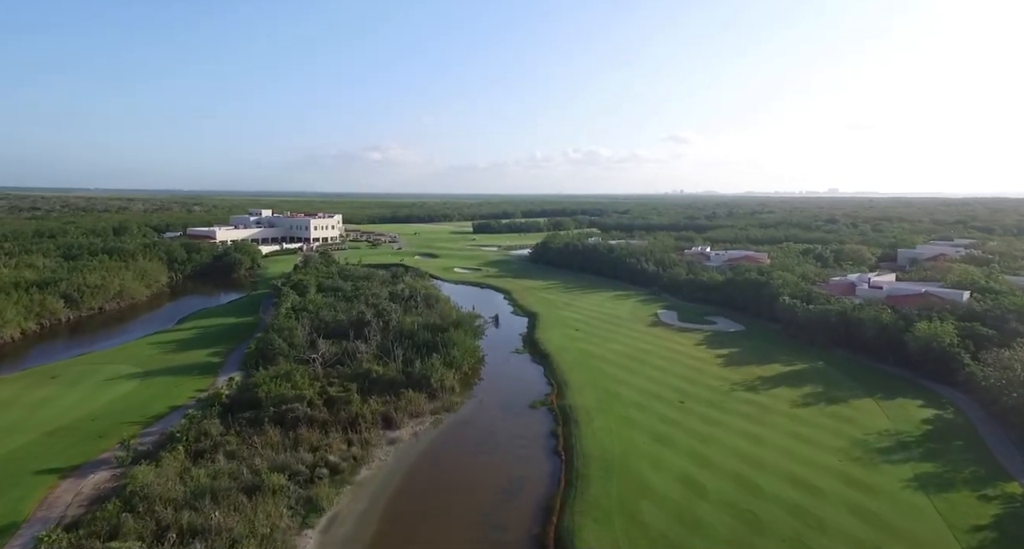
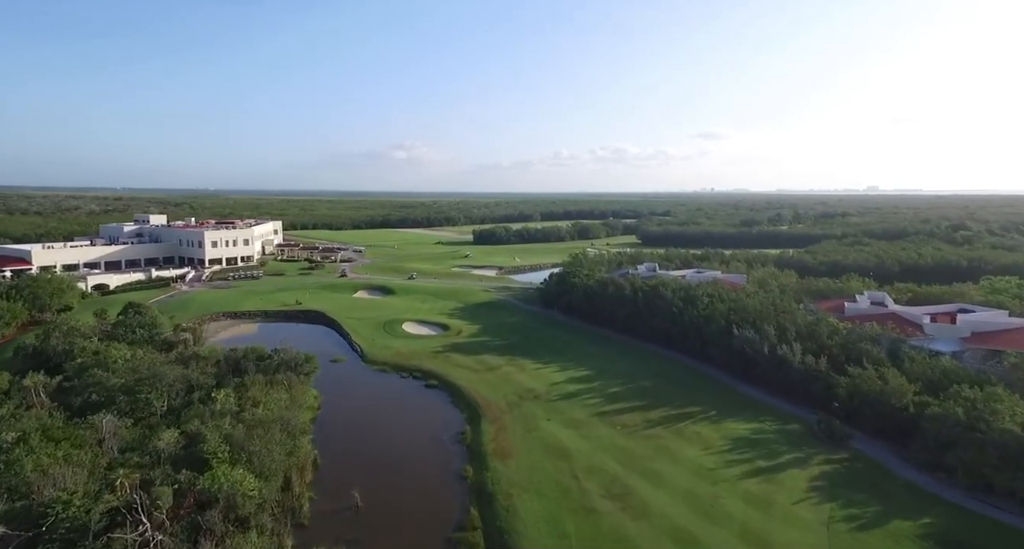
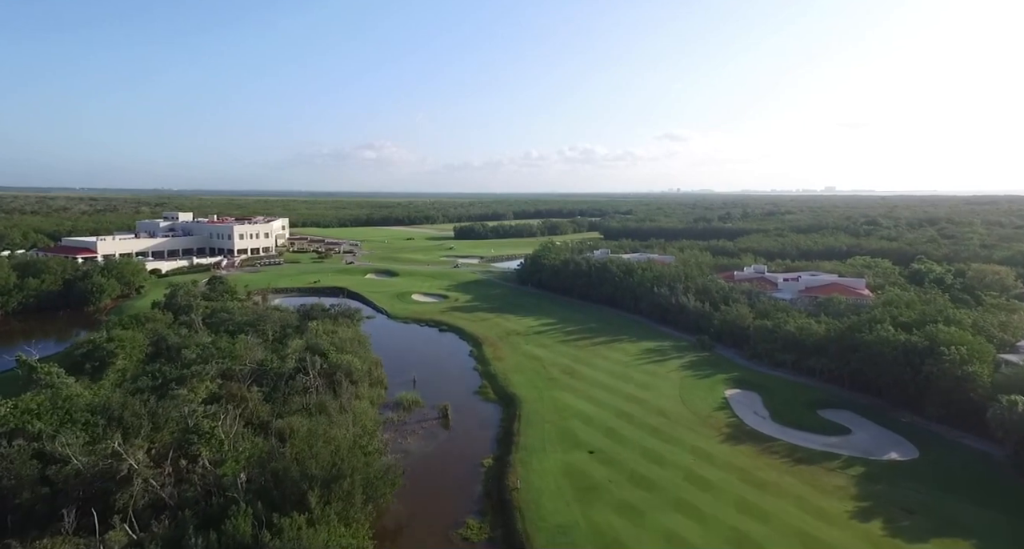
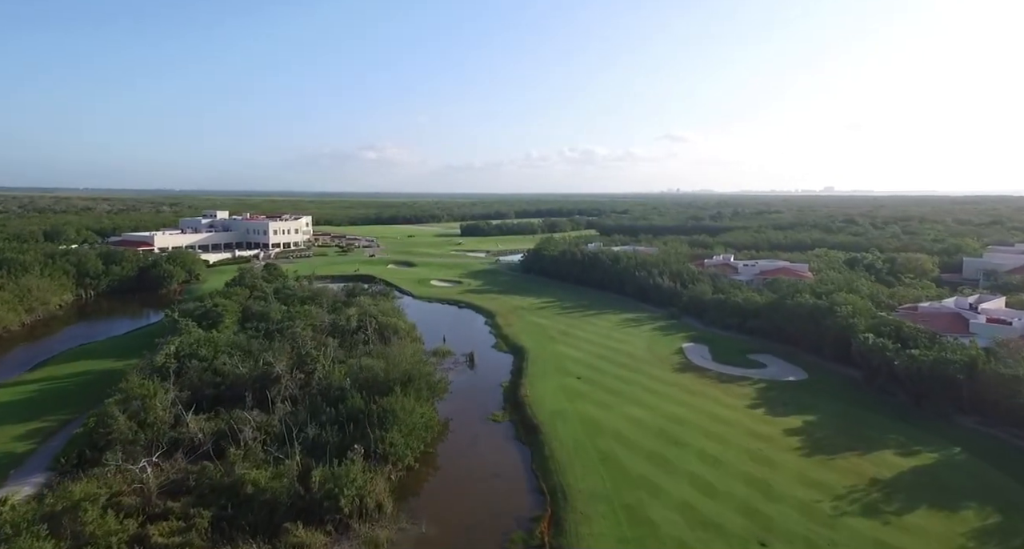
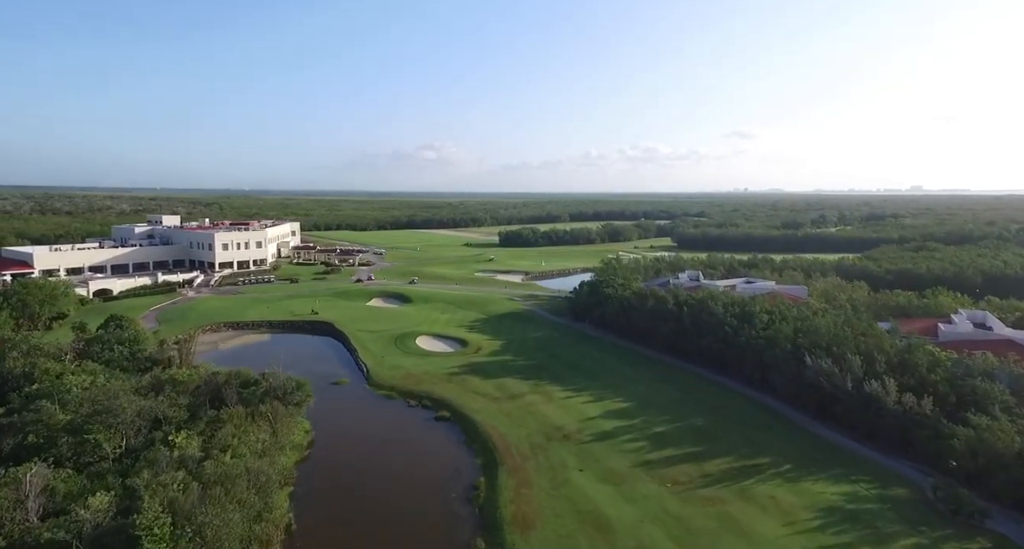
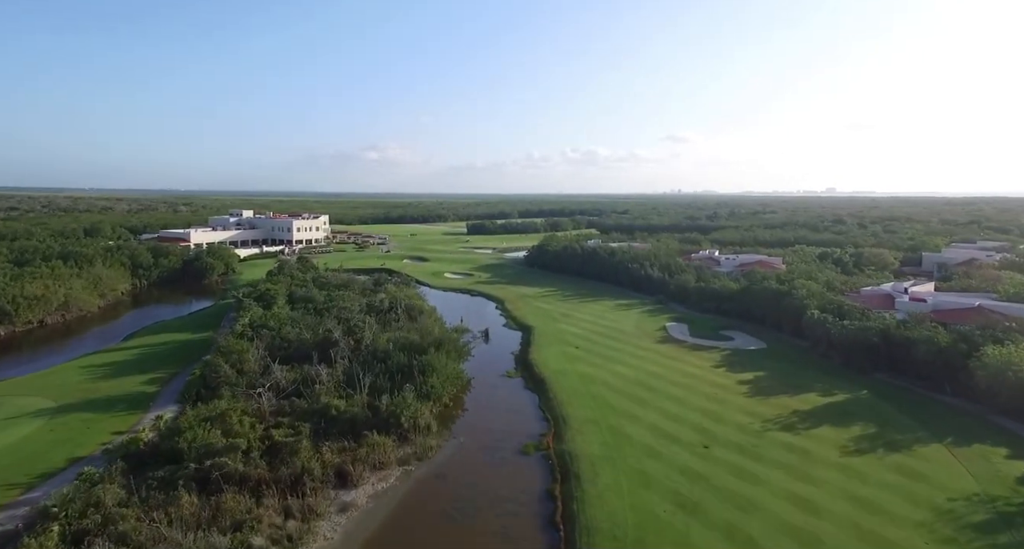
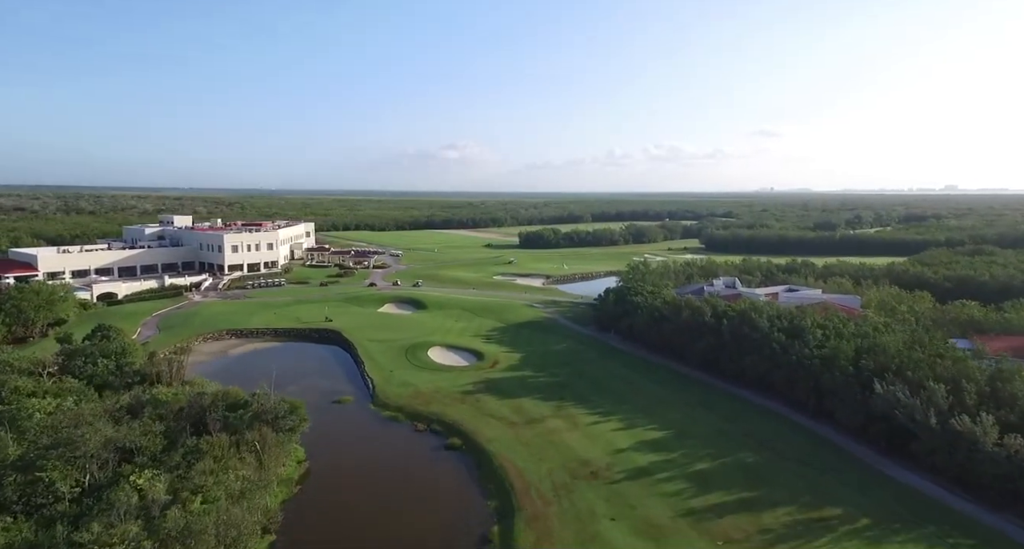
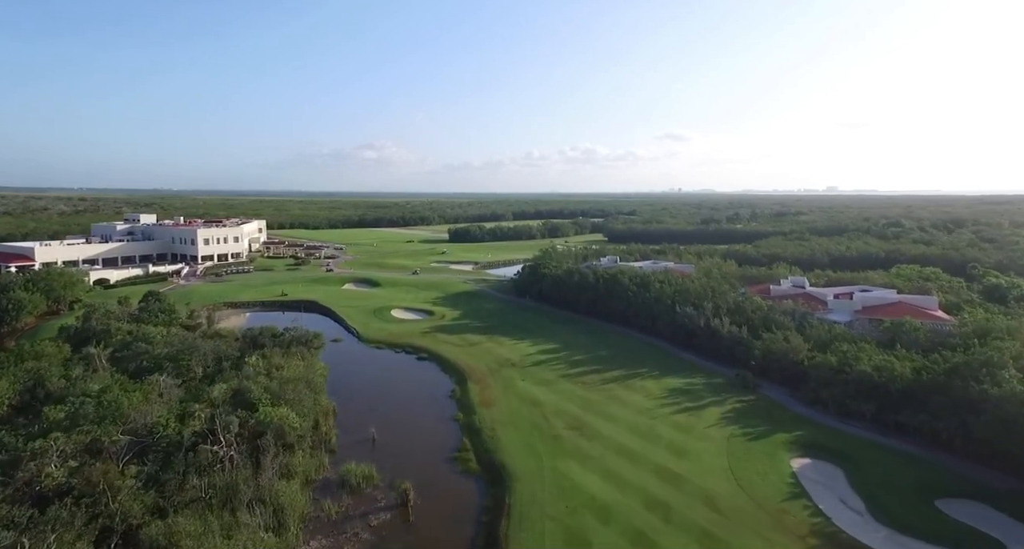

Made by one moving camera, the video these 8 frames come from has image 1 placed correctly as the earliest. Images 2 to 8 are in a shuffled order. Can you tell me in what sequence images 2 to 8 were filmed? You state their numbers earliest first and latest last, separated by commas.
6, 4, 3, 8, 2, 5, 7
